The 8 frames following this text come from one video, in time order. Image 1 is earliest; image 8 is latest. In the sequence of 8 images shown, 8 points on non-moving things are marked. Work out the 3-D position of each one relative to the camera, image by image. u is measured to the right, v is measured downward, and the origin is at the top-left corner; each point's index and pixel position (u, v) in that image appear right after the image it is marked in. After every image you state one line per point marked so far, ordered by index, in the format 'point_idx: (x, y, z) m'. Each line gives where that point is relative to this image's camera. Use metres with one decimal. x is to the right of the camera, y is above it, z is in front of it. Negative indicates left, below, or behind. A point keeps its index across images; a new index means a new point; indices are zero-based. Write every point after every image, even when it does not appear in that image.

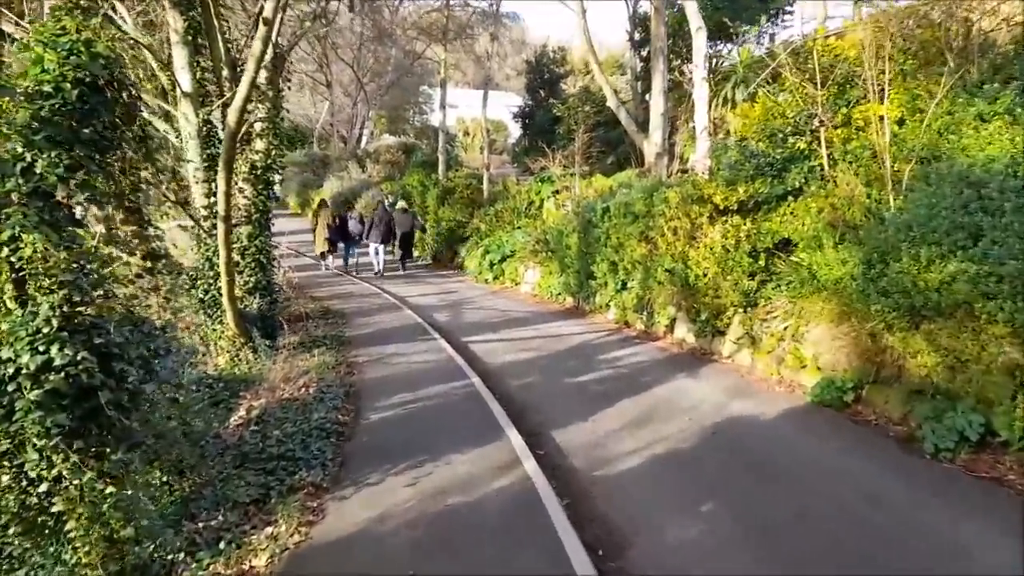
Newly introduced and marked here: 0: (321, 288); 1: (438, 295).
0: (-5.3, 0.0, +19.4) m
1: (-2.1, -0.2, +19.4) m
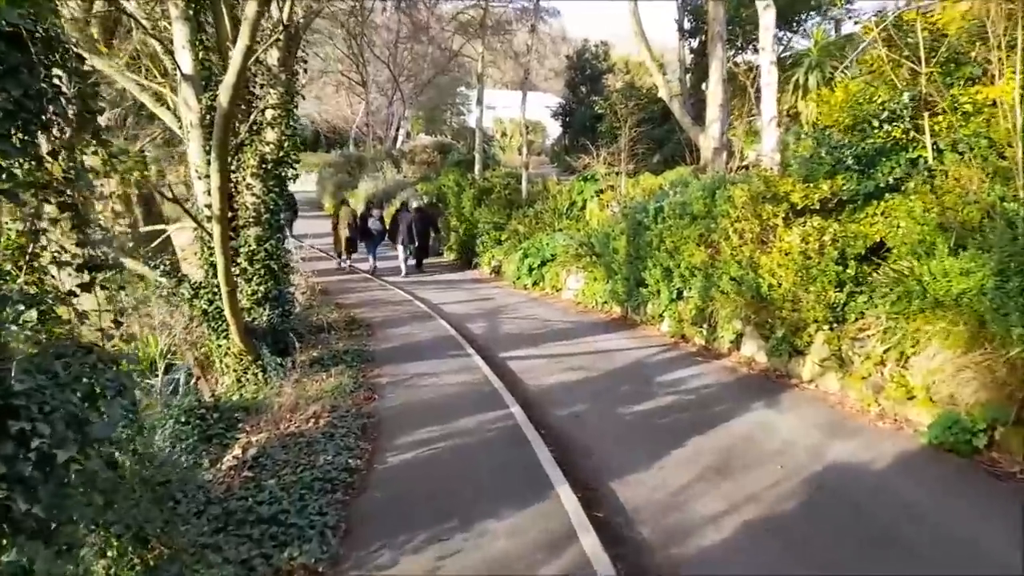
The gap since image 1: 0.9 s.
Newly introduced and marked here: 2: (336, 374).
0: (-4.3, -0.1, +18.2) m
1: (-1.1, -0.4, +18.0) m
2: (-2.4, -1.2, +9.6) m
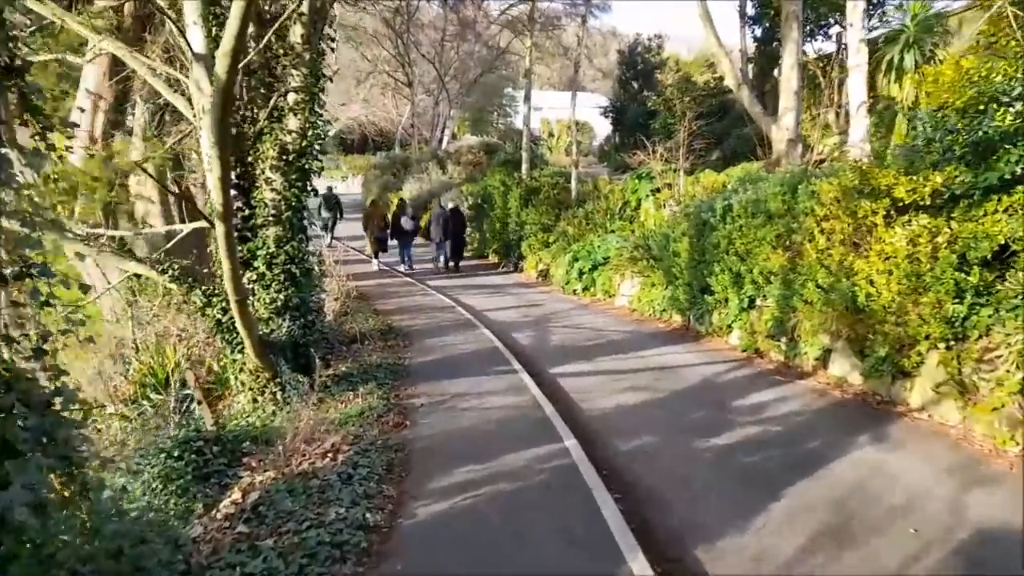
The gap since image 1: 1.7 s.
0: (-3.0, -0.2, +17.1) m
1: (+0.1, -0.5, +16.7) m
2: (-1.8, -1.3, +8.4) m
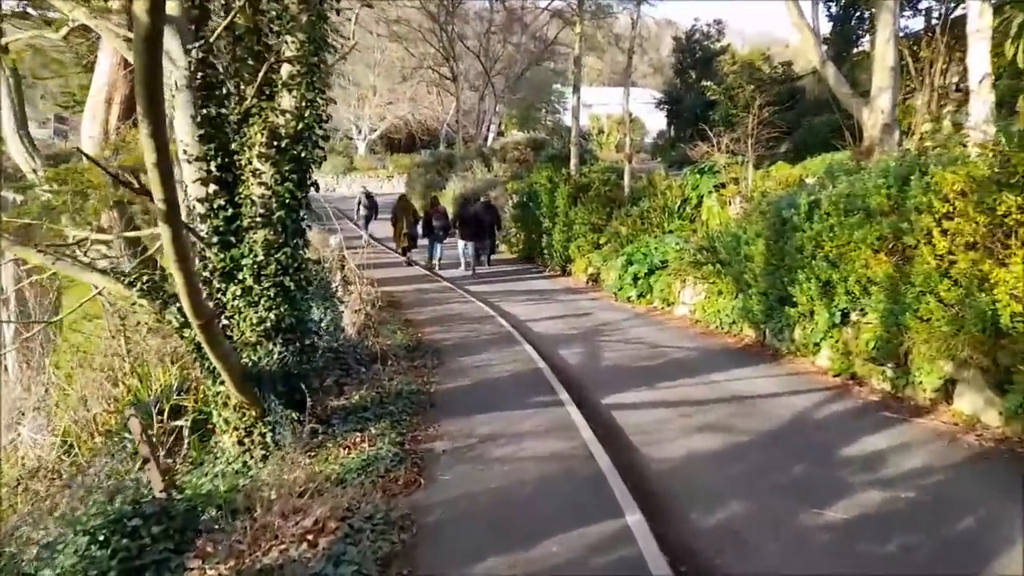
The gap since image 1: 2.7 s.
0: (-2.0, -0.4, +15.6) m
1: (+1.1, -0.7, +15.0) m
2: (-1.4, -1.5, +6.9) m
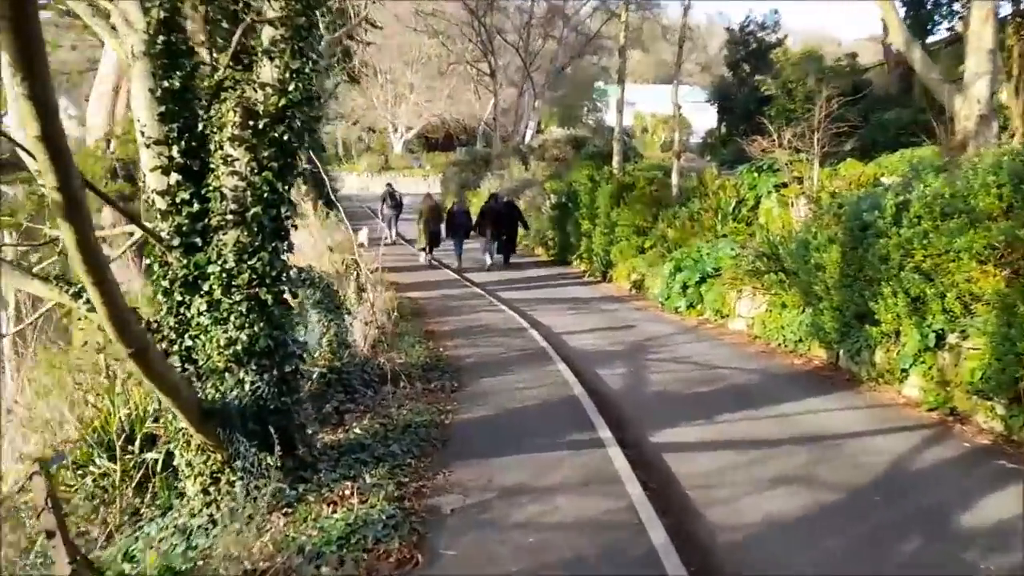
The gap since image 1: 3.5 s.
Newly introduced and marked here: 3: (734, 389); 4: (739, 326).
0: (-1.2, -0.5, +14.3) m
1: (+1.8, -0.9, +13.5) m
2: (-1.1, -1.6, +5.6) m
3: (+3.1, -1.4, +9.8) m
4: (+4.5, -0.8, +13.9) m
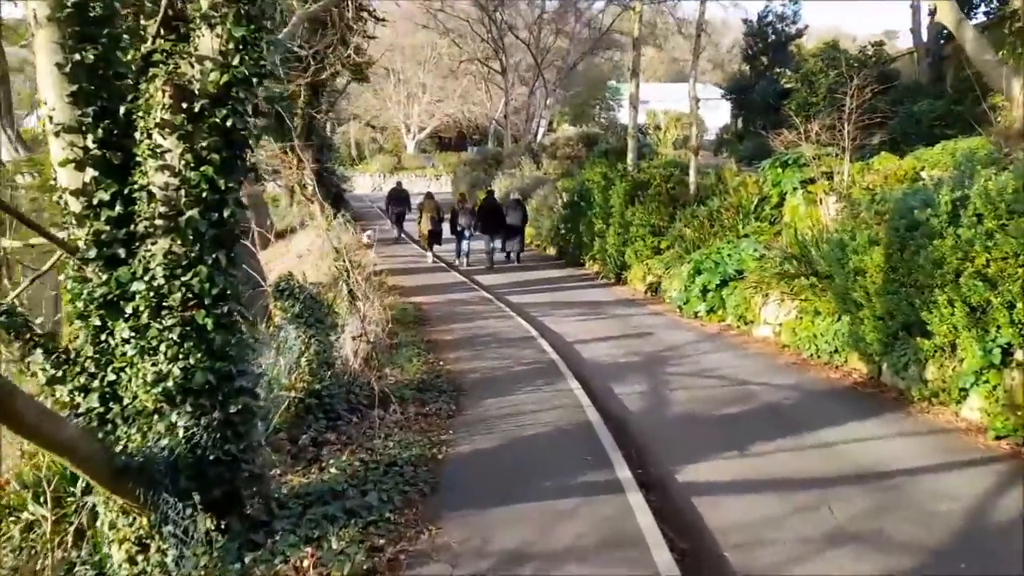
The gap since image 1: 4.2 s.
0: (-1.1, -0.6, +13.3) m
1: (+2.0, -1.0, +12.4) m
2: (-1.1, -1.7, +4.5) m
3: (+3.2, -1.5, +8.6) m
4: (+4.7, -0.8, +12.7) m
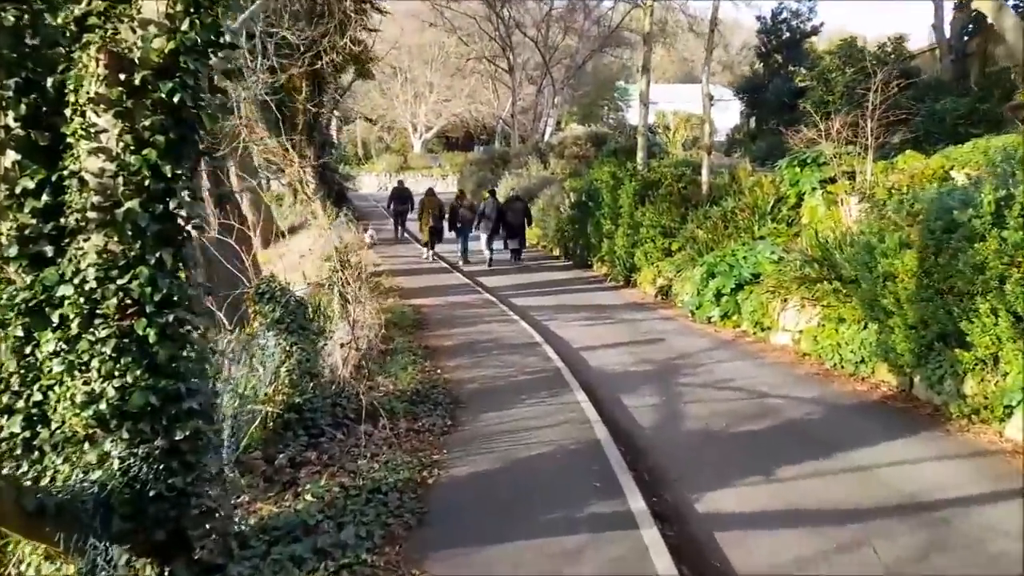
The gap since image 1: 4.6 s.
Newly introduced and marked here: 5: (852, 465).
0: (-1.1, -0.7, +12.6) m
1: (+2.0, -1.0, +11.7) m
2: (-1.2, -1.8, +3.9) m
3: (+3.2, -1.6, +7.9) m
4: (+4.7, -0.9, +12.0) m
5: (+3.3, -1.7, +6.7) m
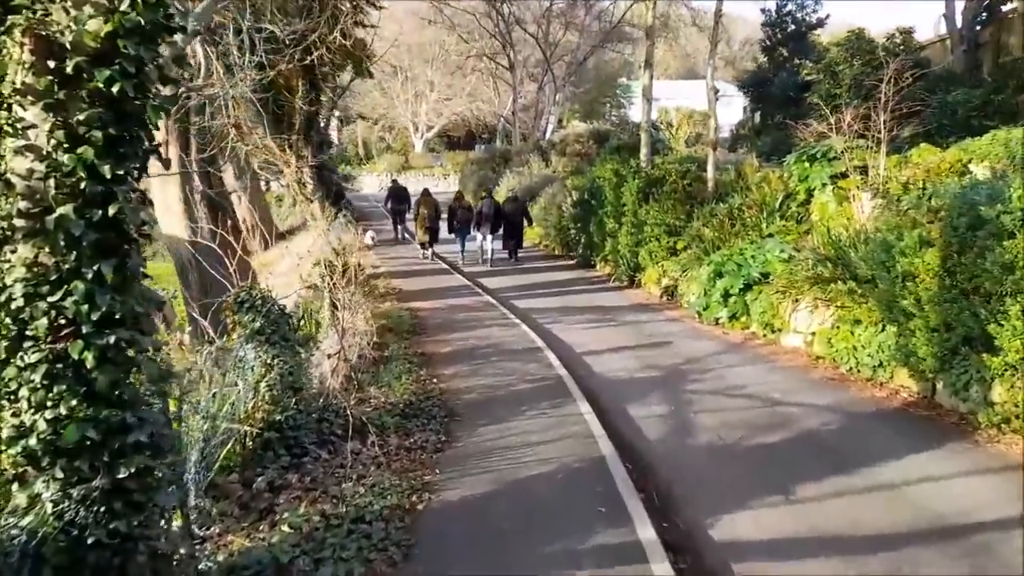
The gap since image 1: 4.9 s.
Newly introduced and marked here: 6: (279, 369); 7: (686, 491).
0: (-1.0, -0.7, +12.1) m
1: (+2.0, -1.0, +11.3) m
2: (-1.2, -1.8, +3.4) m
3: (+3.2, -1.6, +7.4) m
4: (+4.7, -0.9, +11.5) m
5: (+3.3, -1.7, +6.2) m
6: (-2.5, -0.9, +7.7) m
7: (+1.5, -1.7, +6.1) m
